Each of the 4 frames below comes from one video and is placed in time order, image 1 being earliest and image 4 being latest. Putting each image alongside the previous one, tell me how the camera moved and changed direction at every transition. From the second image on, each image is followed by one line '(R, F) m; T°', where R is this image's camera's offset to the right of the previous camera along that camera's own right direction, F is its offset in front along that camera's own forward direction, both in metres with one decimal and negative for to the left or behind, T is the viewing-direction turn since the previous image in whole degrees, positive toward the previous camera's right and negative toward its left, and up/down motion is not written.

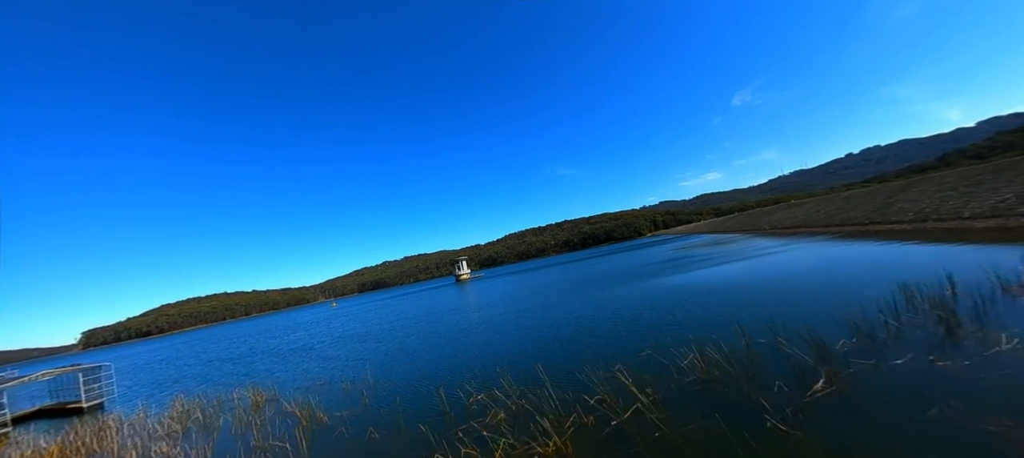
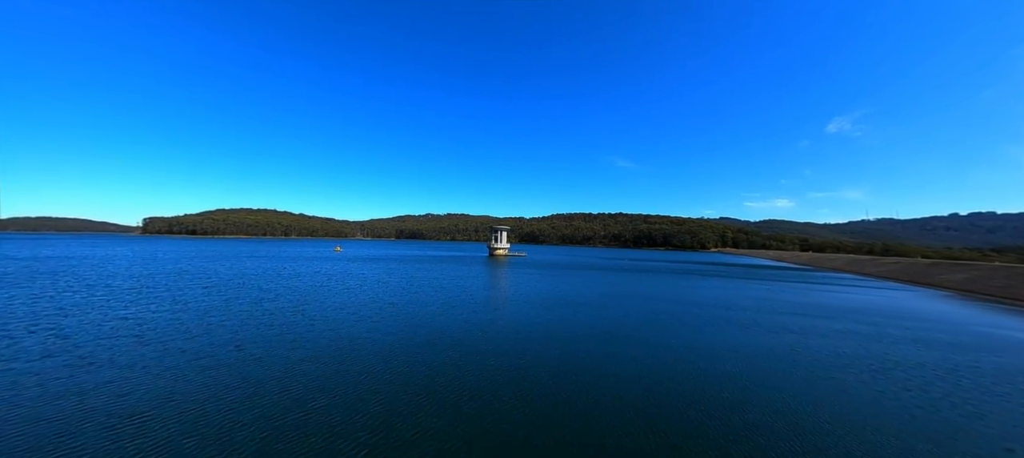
(-1.4, +10.4) m; -7°
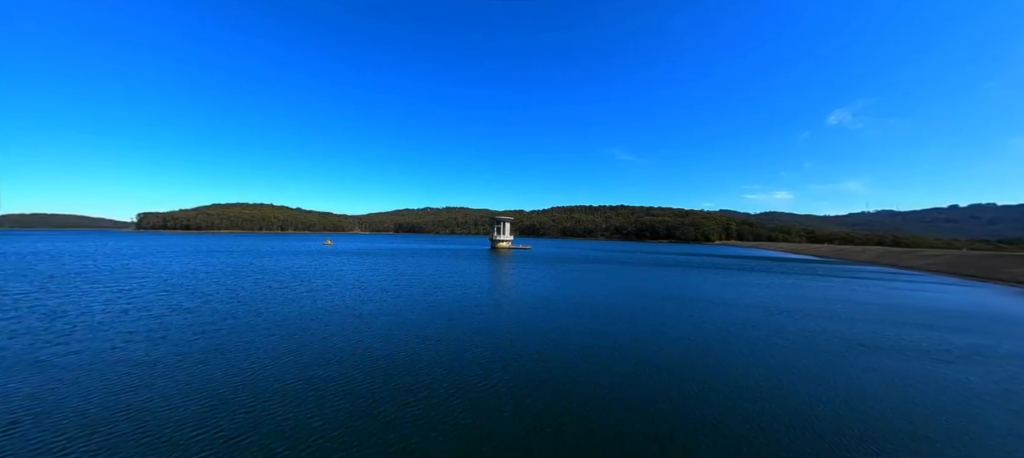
(-0.3, +2.2) m; 0°
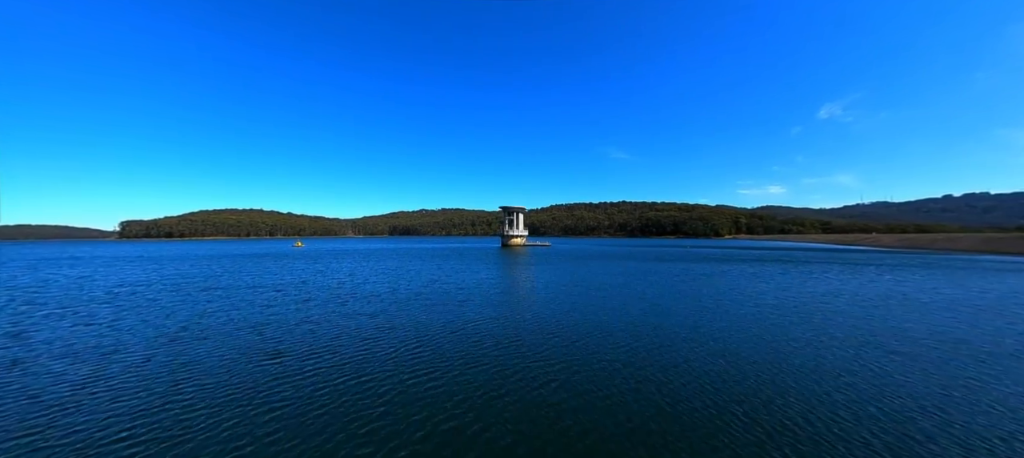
(-1.1, +5.3) m; 0°
